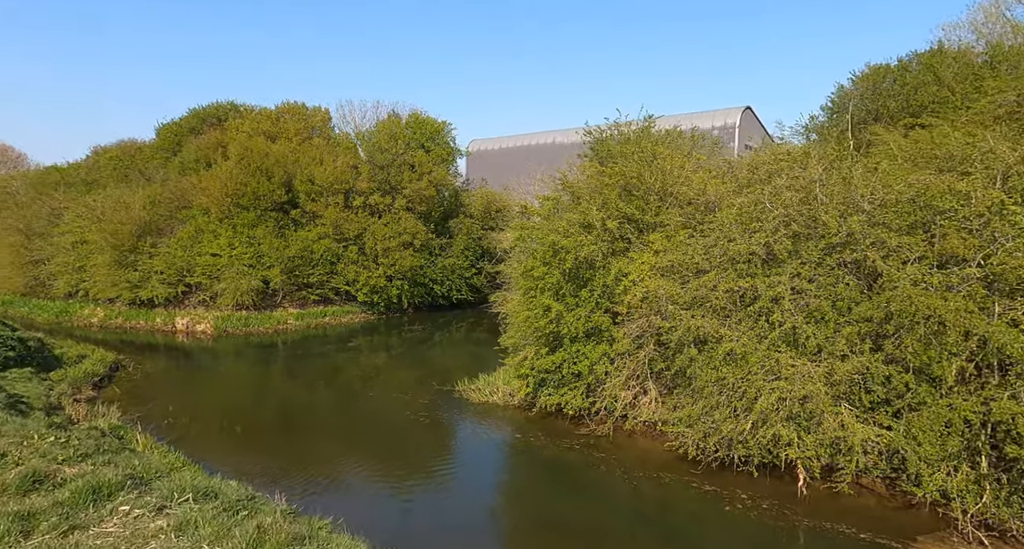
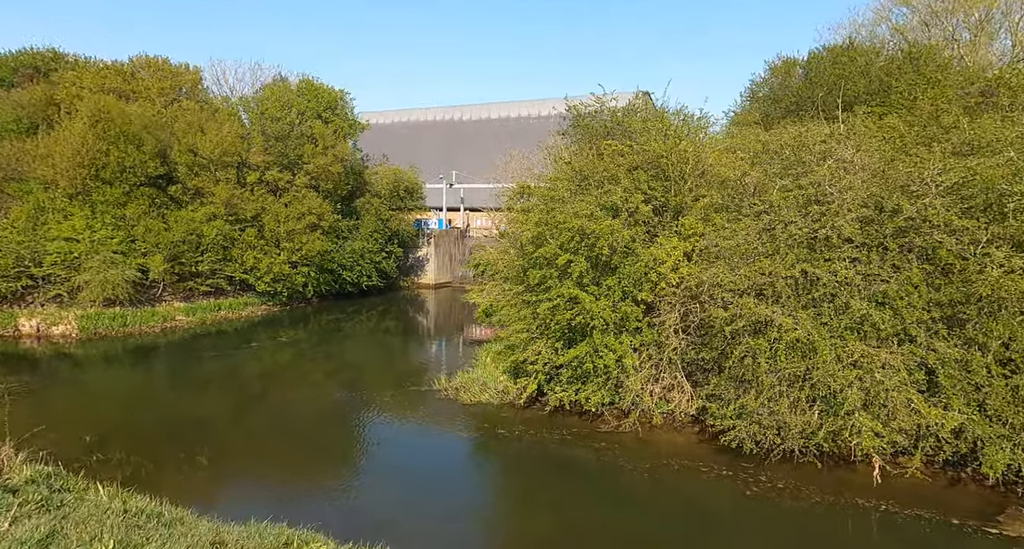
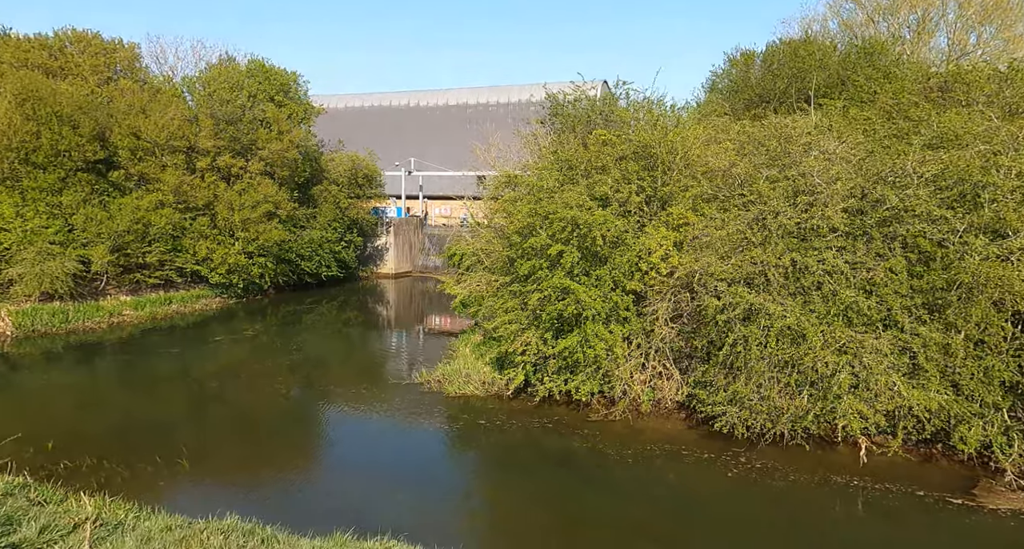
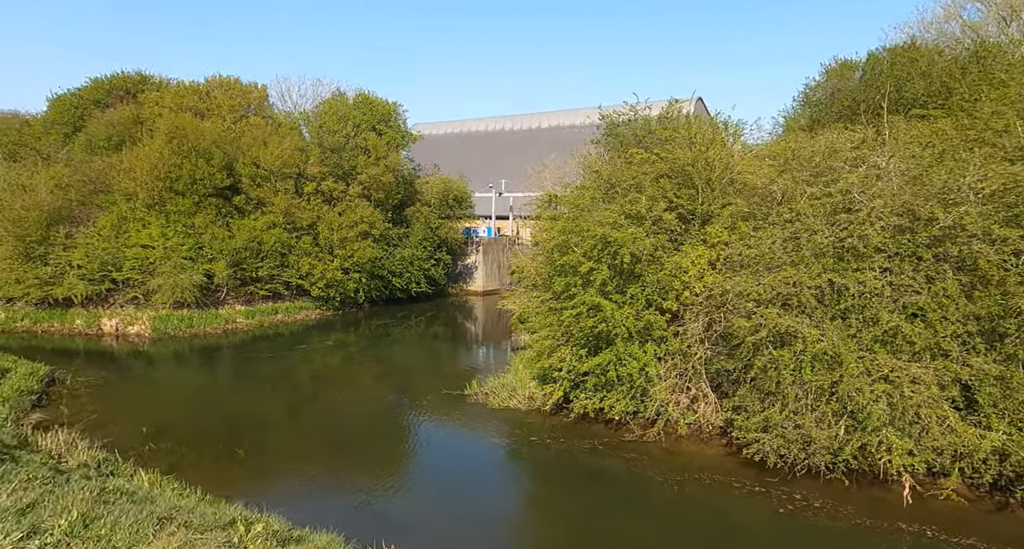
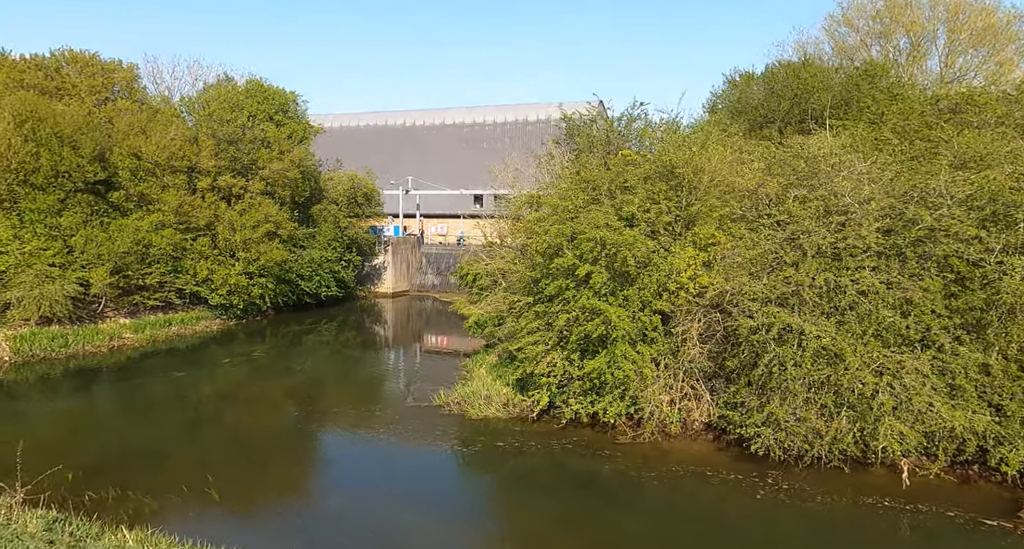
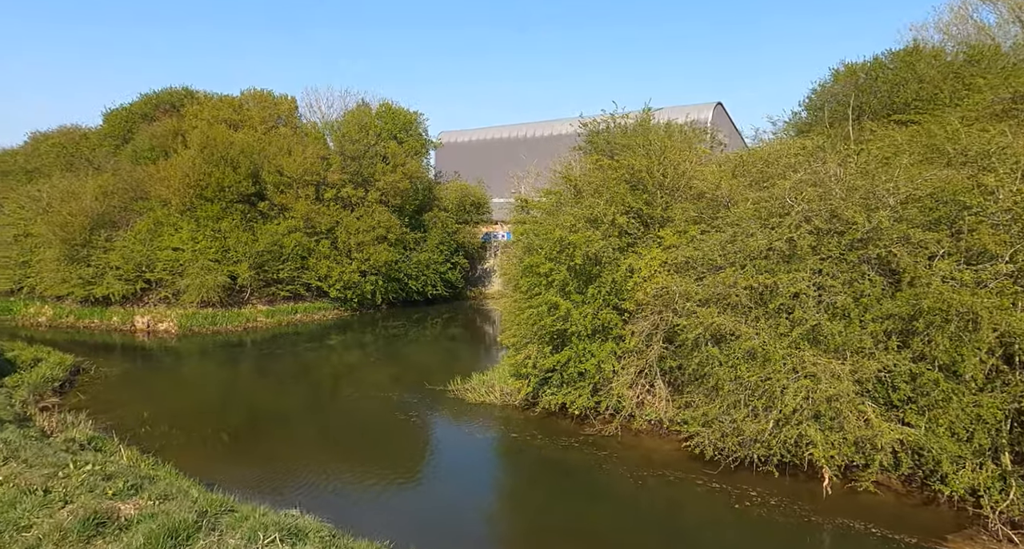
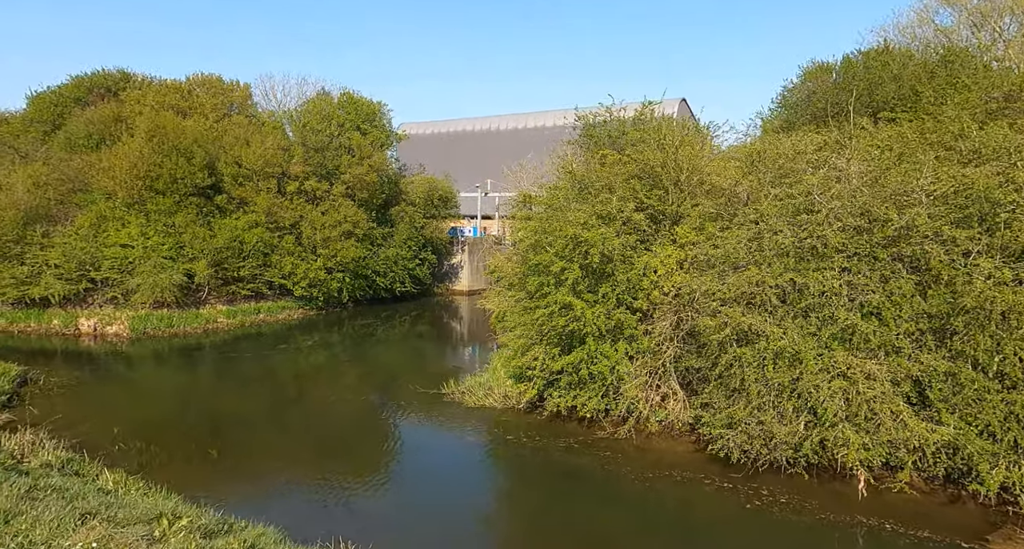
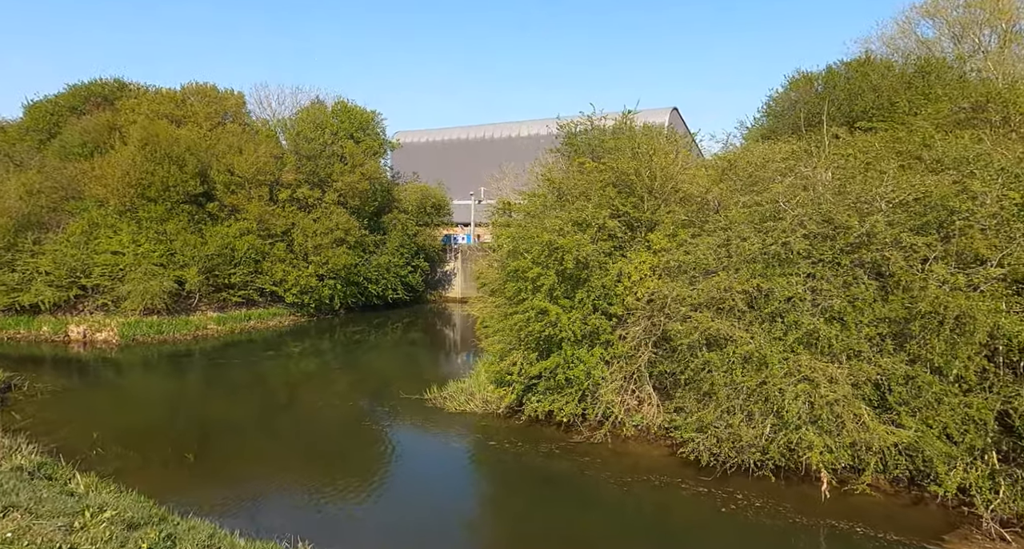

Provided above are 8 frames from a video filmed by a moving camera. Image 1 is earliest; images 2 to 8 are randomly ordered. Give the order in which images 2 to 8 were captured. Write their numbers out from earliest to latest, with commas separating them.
6, 8, 7, 4, 2, 3, 5
